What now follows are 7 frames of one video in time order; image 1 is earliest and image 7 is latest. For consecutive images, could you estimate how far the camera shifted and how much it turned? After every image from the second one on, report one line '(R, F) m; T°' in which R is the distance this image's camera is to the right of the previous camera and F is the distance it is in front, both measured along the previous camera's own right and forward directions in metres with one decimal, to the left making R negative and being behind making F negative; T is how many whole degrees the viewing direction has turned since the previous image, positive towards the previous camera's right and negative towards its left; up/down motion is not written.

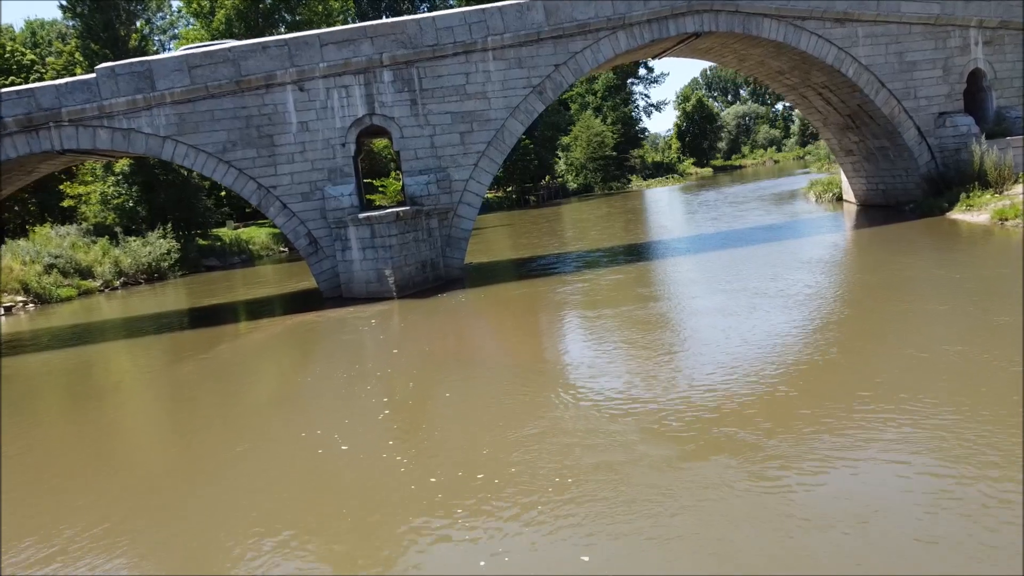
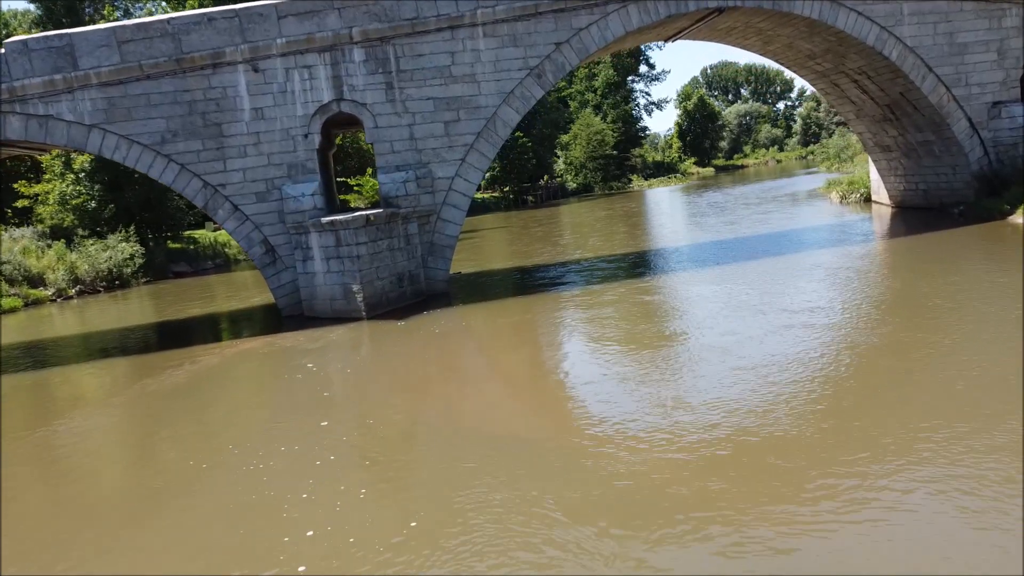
(+0.1, +1.8) m; 0°
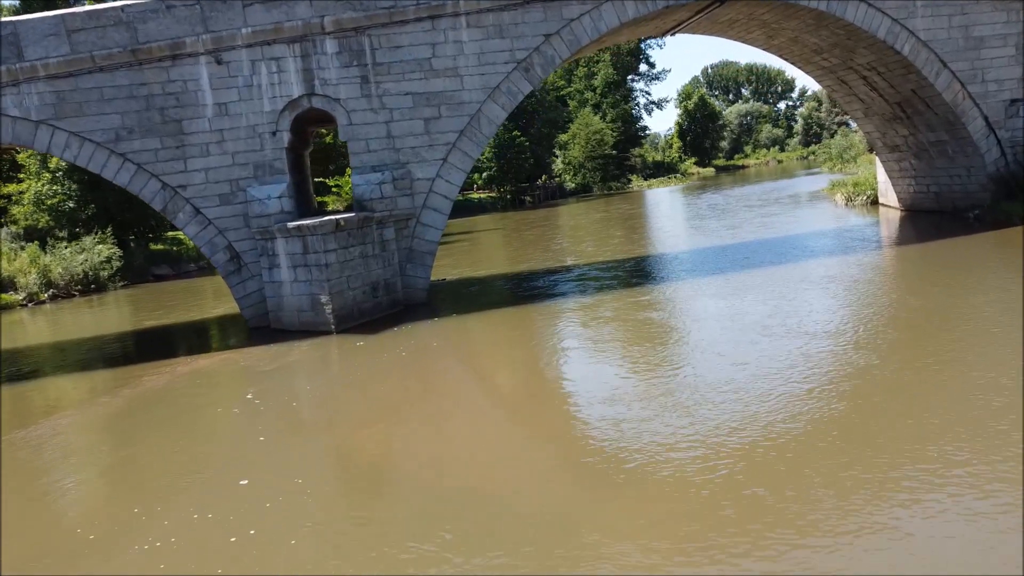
(+0.2, +0.8) m; 0°
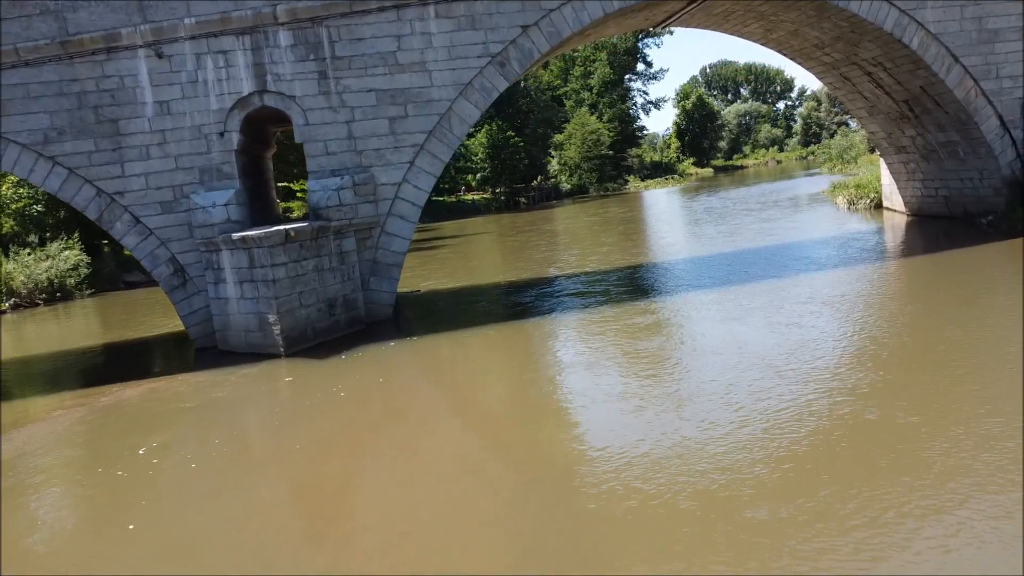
(+0.3, +0.9) m; 0°
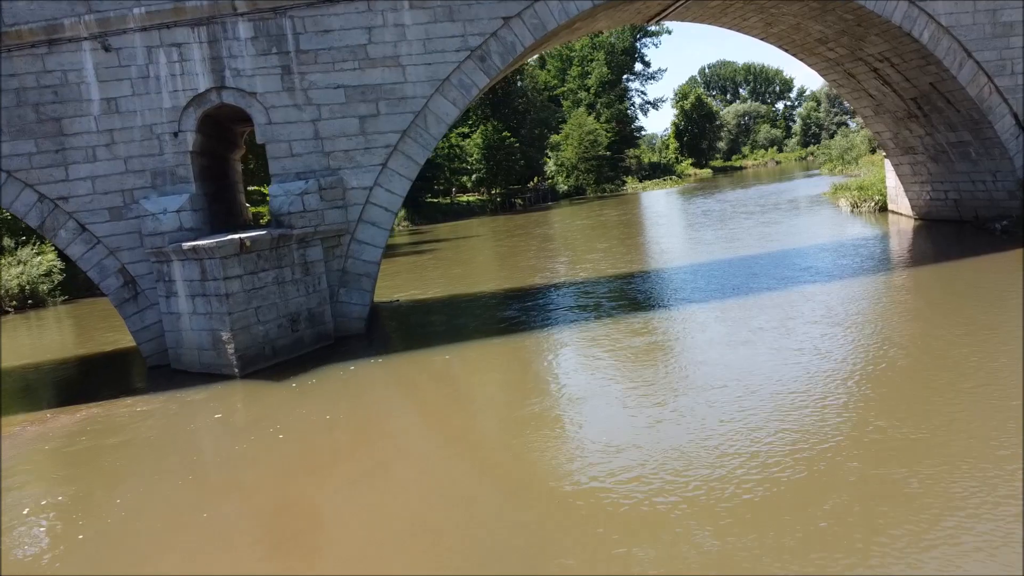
(+0.2, +0.7) m; 0°
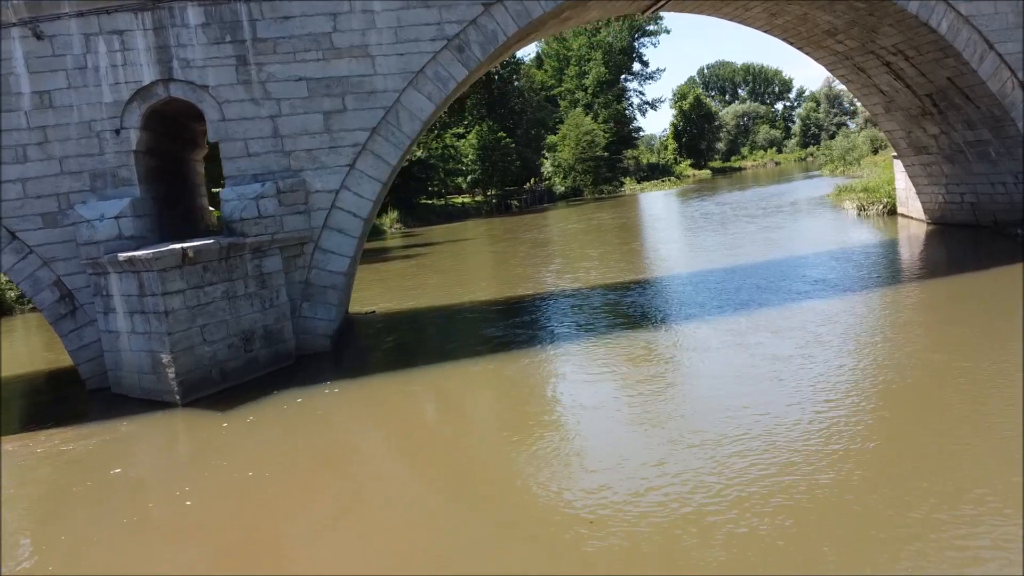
(+0.2, +0.8) m; 0°
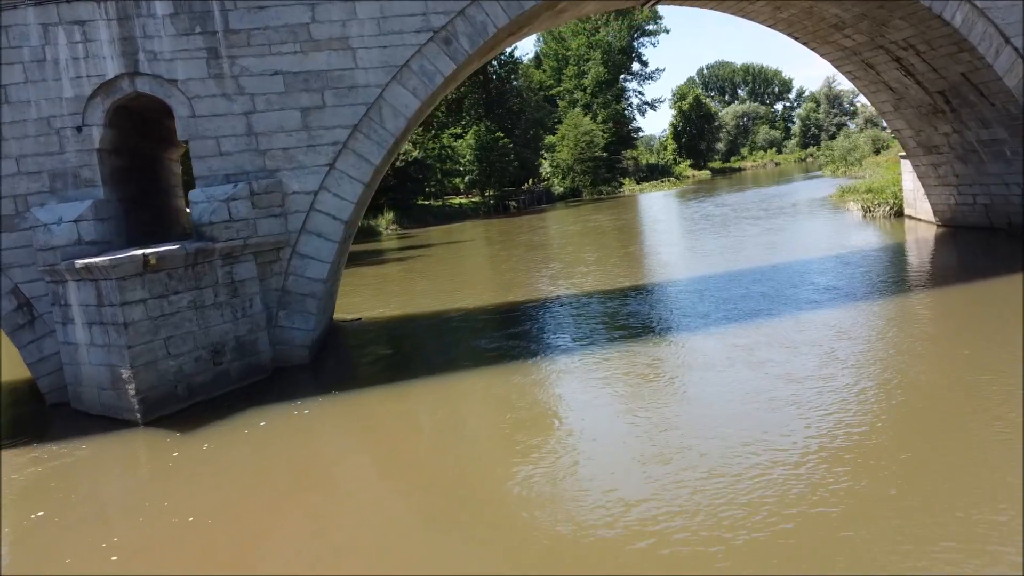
(+0.1, +0.5) m; 0°
